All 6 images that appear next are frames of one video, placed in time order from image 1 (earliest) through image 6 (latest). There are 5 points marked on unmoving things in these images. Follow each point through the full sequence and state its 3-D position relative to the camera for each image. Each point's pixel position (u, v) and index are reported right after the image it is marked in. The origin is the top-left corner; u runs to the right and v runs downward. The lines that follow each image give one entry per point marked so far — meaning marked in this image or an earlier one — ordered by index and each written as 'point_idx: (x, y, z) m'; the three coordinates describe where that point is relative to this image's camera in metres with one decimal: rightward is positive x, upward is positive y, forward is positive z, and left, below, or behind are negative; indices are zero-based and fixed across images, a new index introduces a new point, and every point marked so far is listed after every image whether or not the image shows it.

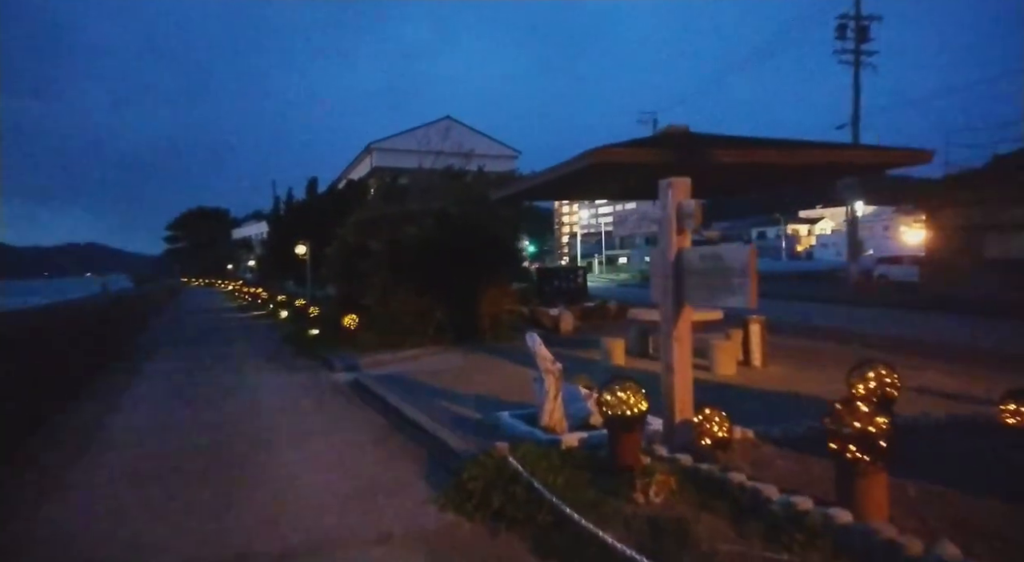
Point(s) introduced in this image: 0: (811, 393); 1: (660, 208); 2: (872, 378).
0: (+4.2, -1.6, +9.8) m
1: (+1.4, +0.7, +6.6) m
2: (+3.6, -1.0, +7.1) m
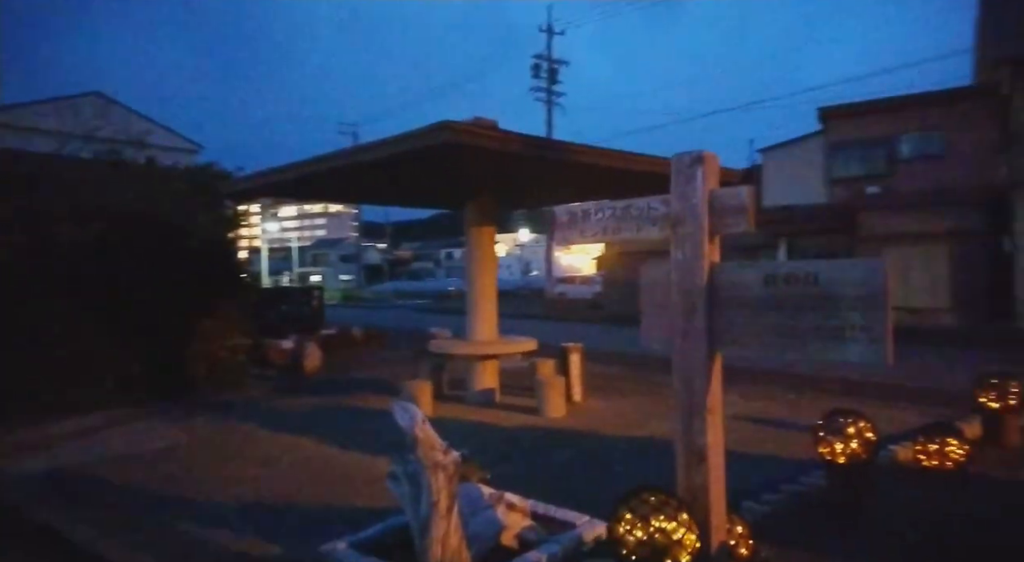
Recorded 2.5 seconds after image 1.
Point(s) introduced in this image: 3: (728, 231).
0: (+2.0, -1.9, +8.1) m
1: (+0.9, +0.5, +4.1) m
2: (+2.7, -1.2, +5.5) m
3: (+1.2, +0.3, +3.9) m
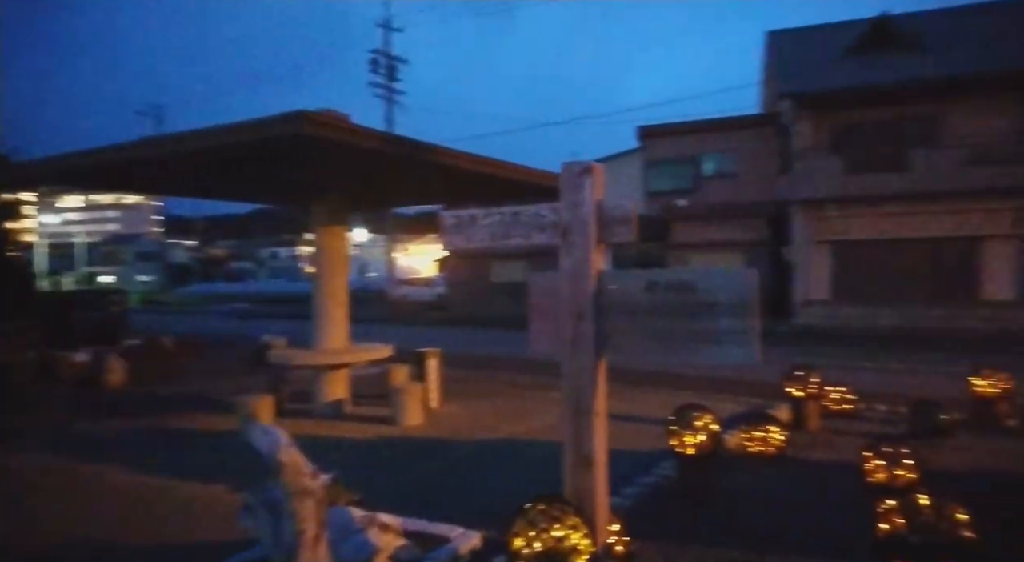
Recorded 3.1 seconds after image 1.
0: (+0.3, -1.9, +8.3) m
1: (+0.3, +0.4, +4.1) m
2: (+1.6, -1.3, +5.9) m
3: (+0.6, +0.2, +4.1) m
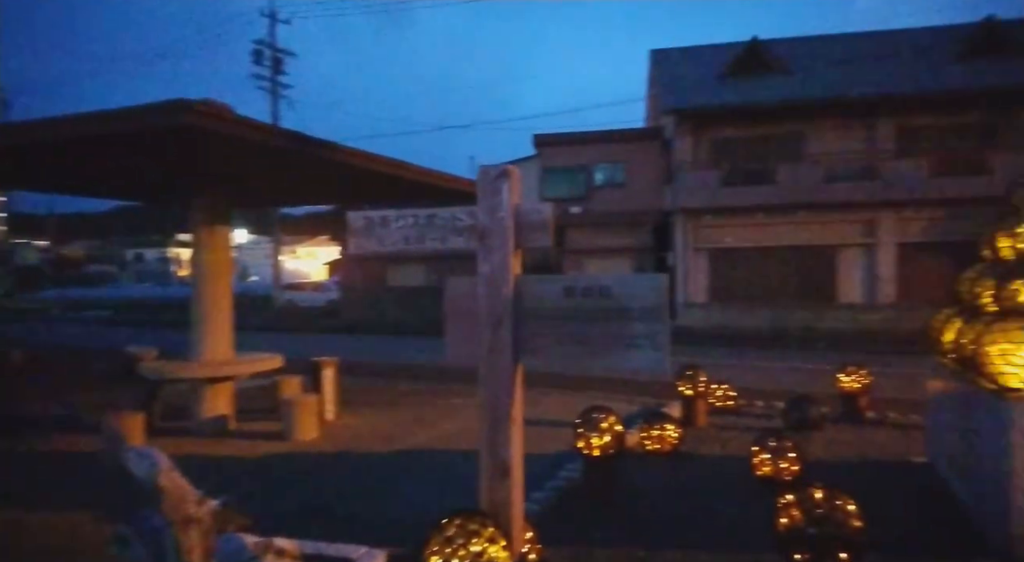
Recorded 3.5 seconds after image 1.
0: (-0.9, -2.0, +8.1) m
1: (-0.2, +0.4, +4.0) m
2: (+0.8, -1.3, +6.0) m
3: (+0.1, +0.2, +4.0) m
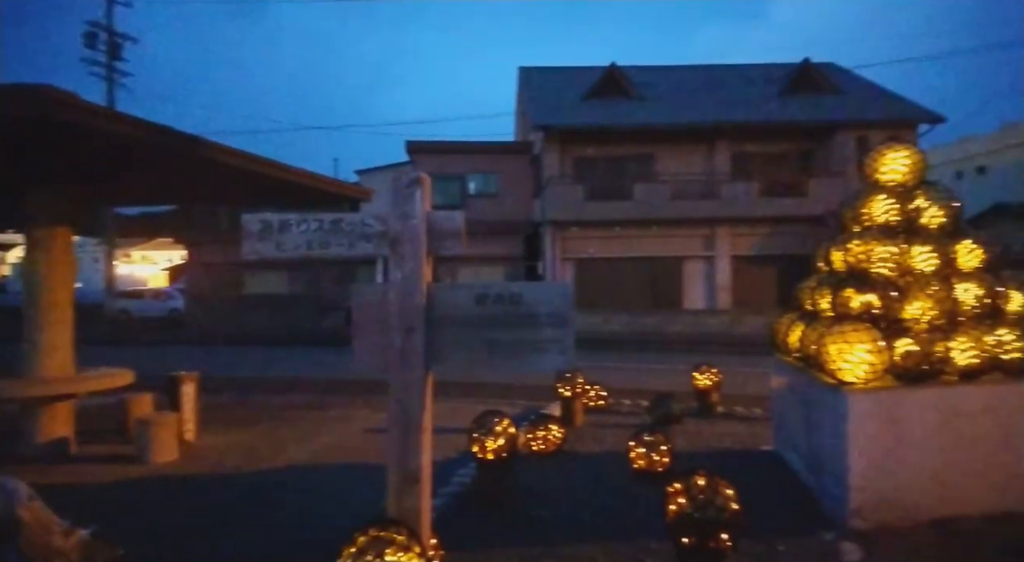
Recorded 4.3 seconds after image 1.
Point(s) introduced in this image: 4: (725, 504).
0: (-2.2, -2.1, +7.8) m
1: (-0.7, +0.4, +4.0) m
2: (-0.1, -1.4, +6.1) m
3: (-0.4, +0.2, +4.0) m
4: (+1.2, -1.3, +4.0) m
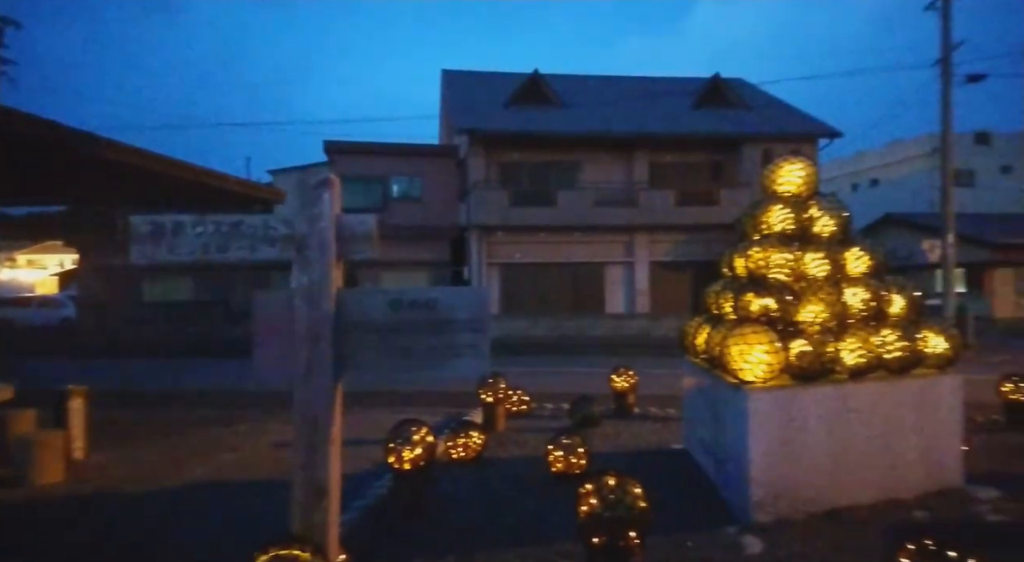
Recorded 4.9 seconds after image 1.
0: (-3.1, -2.1, +7.6) m
1: (-1.2, +0.3, +3.9) m
2: (-0.8, -1.4, +6.1) m
3: (-0.9, +0.1, +4.0) m
4: (+0.7, -1.3, +4.1) m
